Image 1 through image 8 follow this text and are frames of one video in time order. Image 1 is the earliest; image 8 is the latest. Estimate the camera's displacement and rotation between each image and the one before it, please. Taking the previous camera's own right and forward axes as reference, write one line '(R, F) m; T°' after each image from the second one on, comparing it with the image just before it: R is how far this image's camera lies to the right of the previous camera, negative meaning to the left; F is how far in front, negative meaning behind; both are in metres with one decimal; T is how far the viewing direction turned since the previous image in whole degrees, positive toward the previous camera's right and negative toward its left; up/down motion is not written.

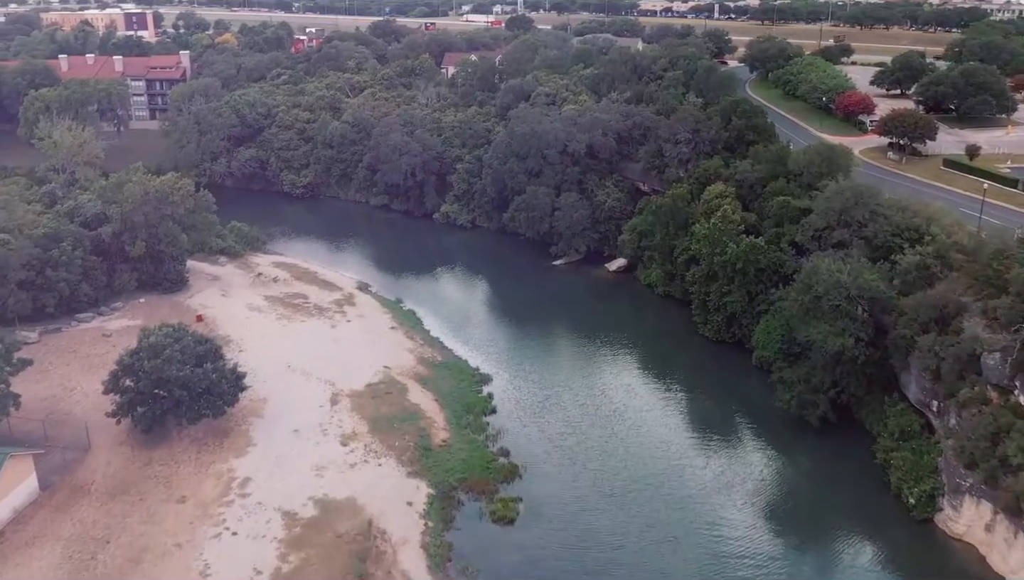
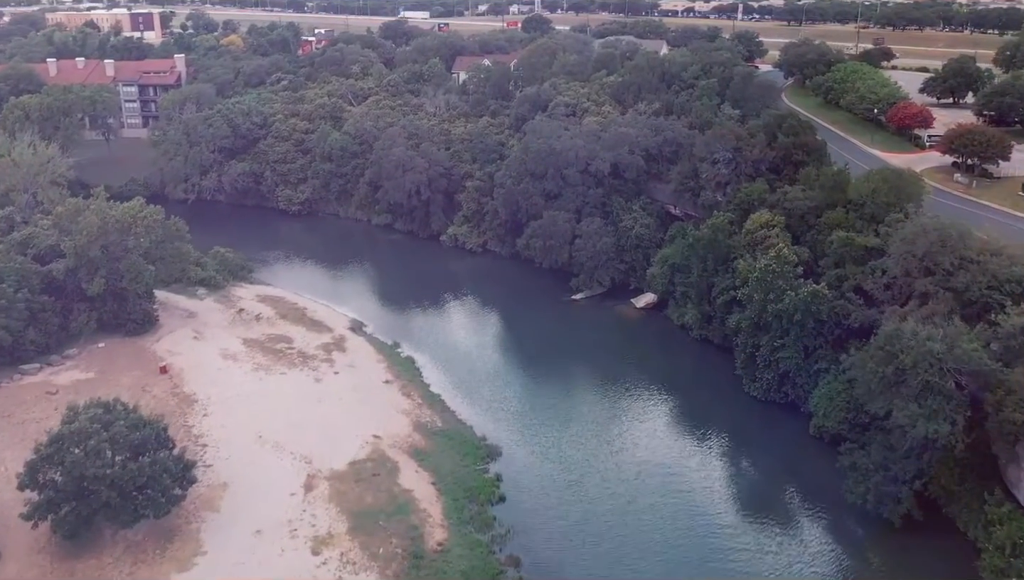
(+0.1, +5.8) m; -1°
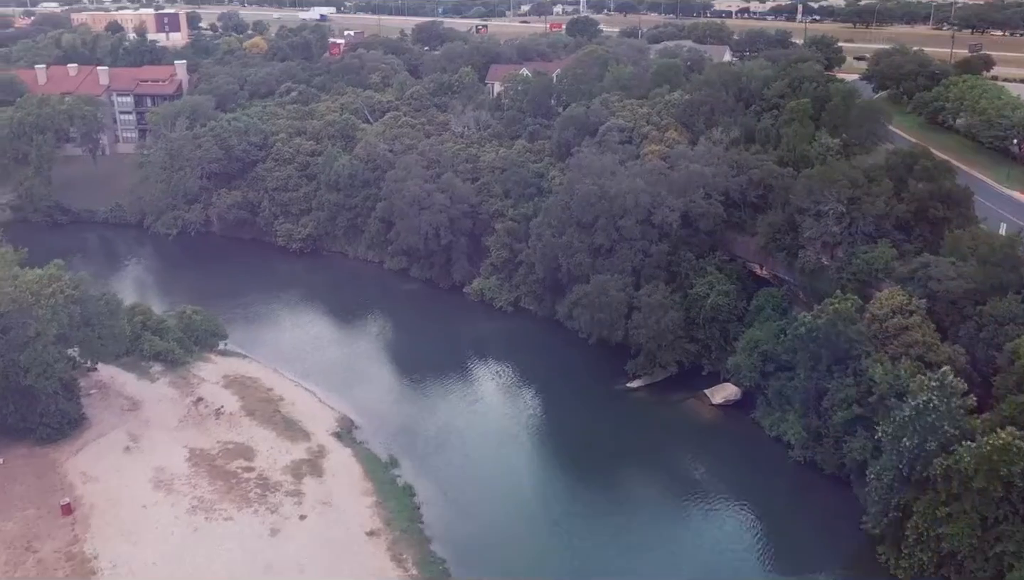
(0.0, +10.3) m; -3°
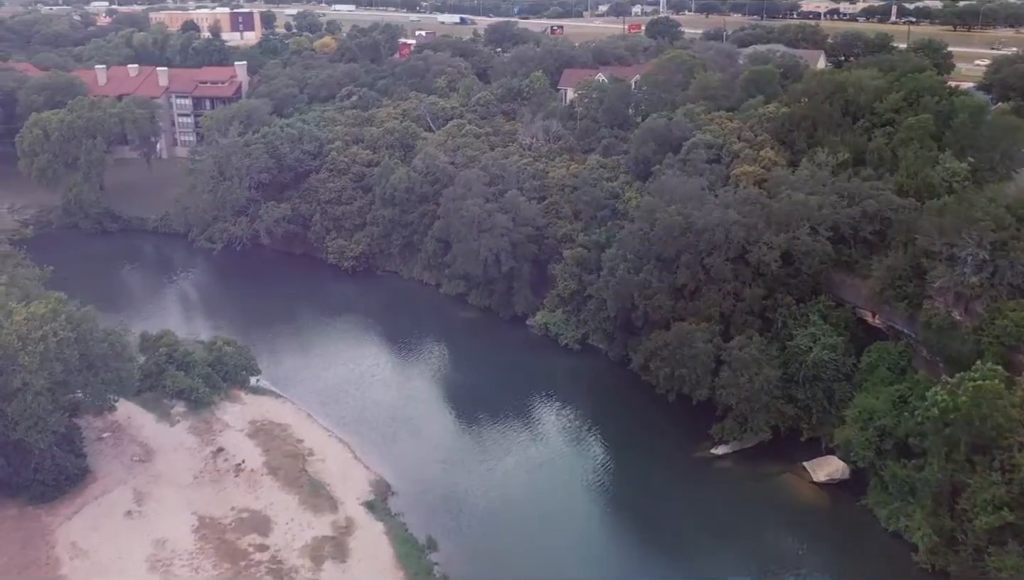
(+0.1, +4.8) m; -4°
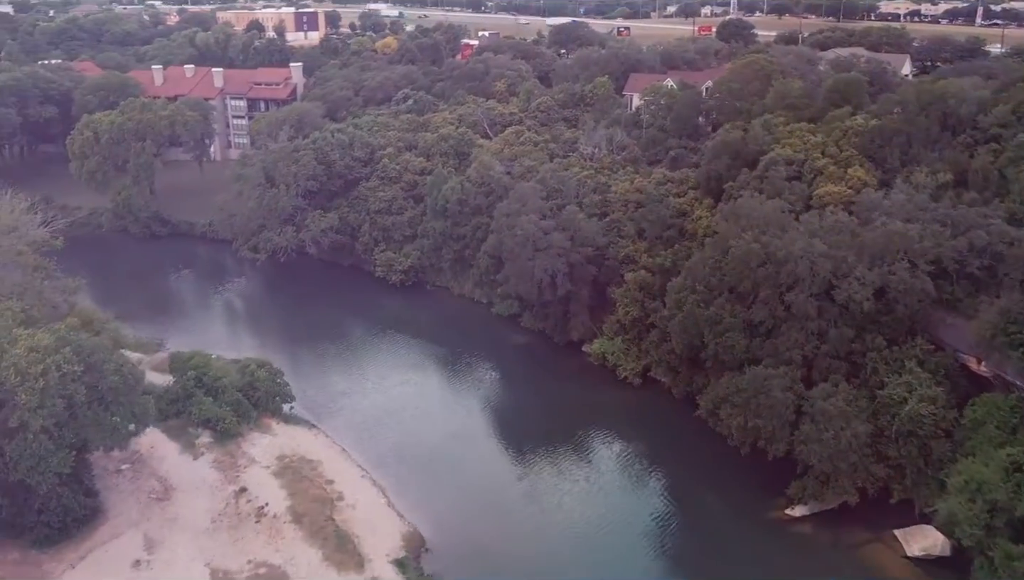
(+0.2, +3.0) m; -4°
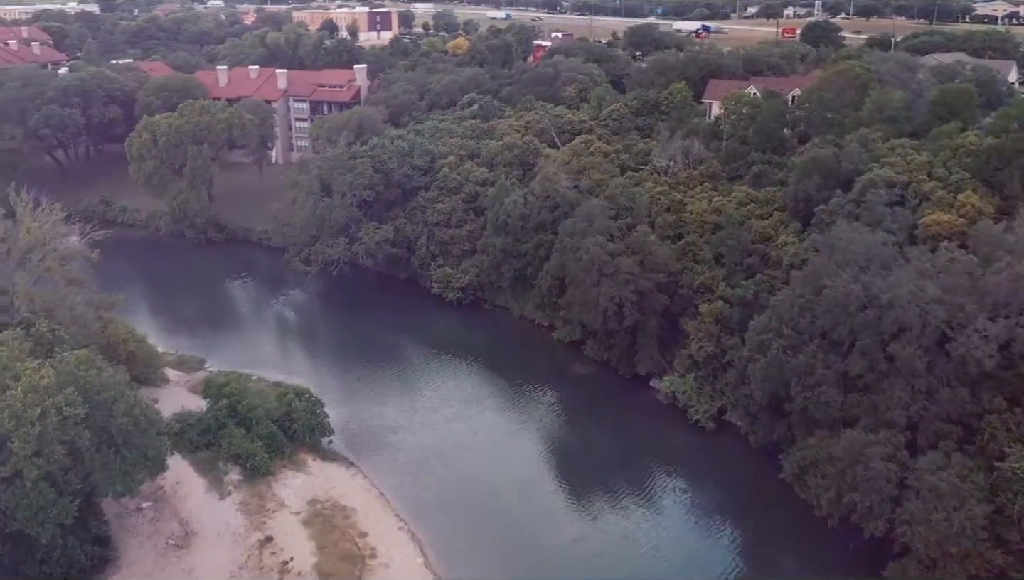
(+0.2, +3.1) m; -4°
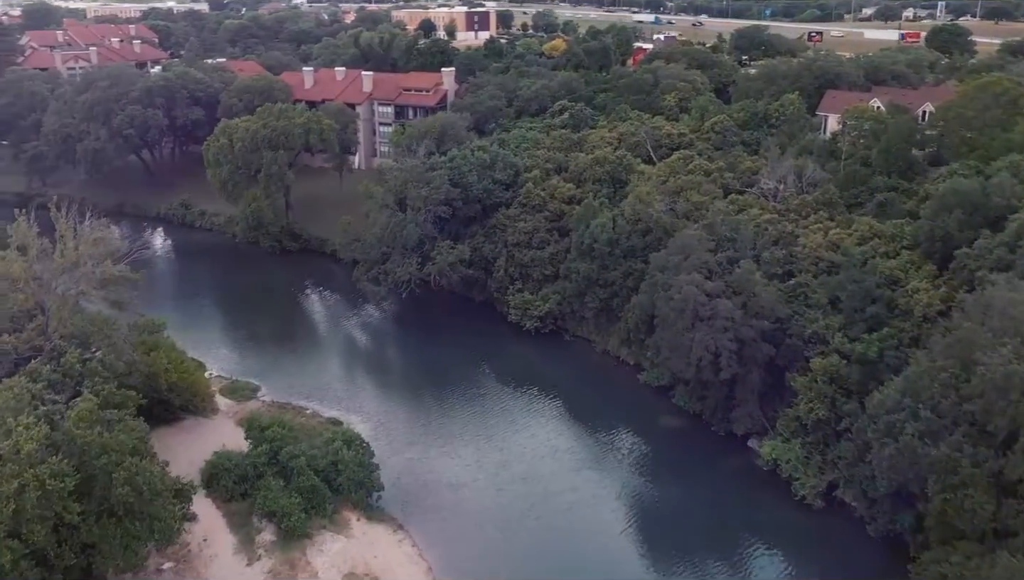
(+0.4, +3.9) m; -6°
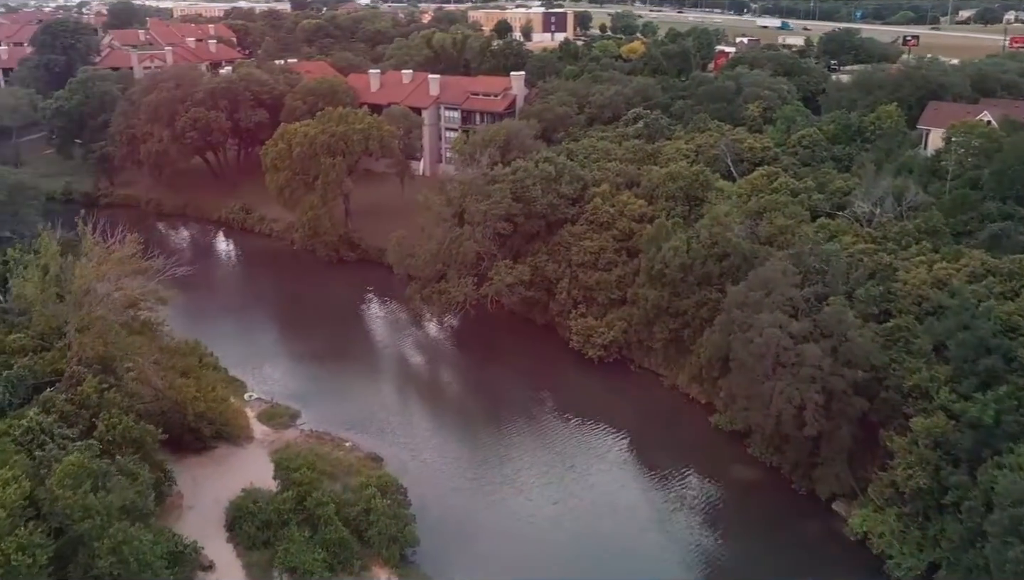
(+0.4, +2.9) m; -5°
